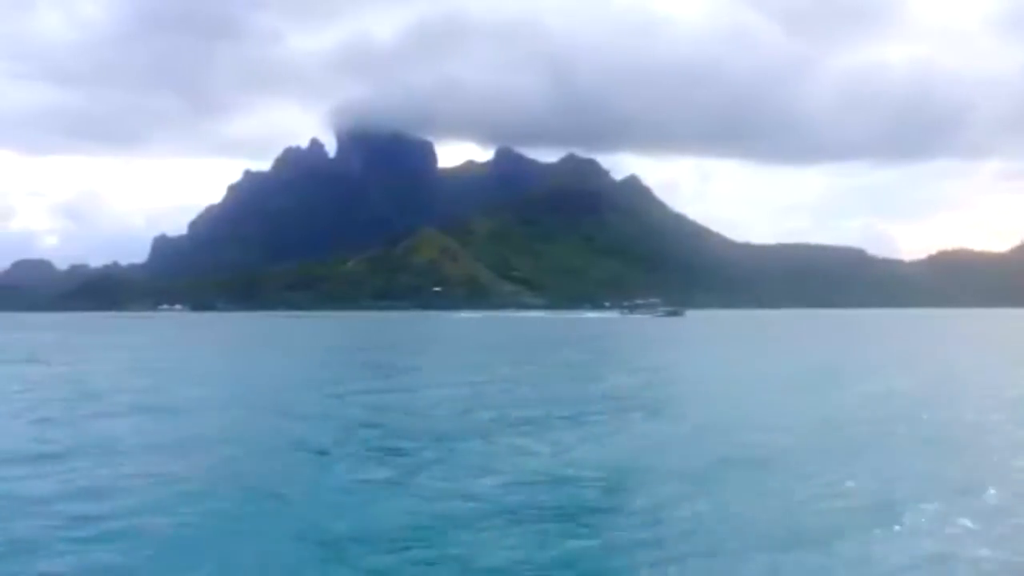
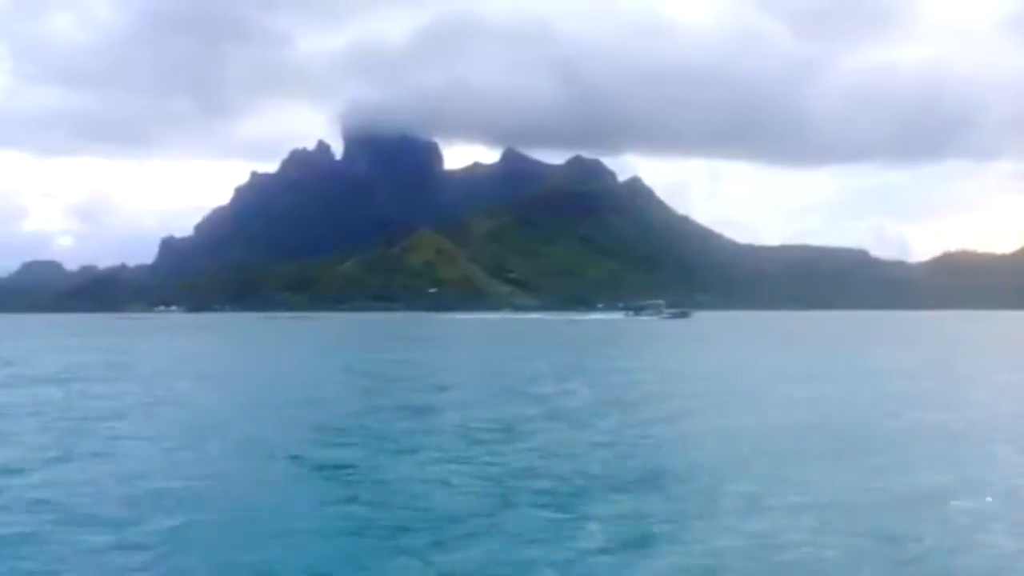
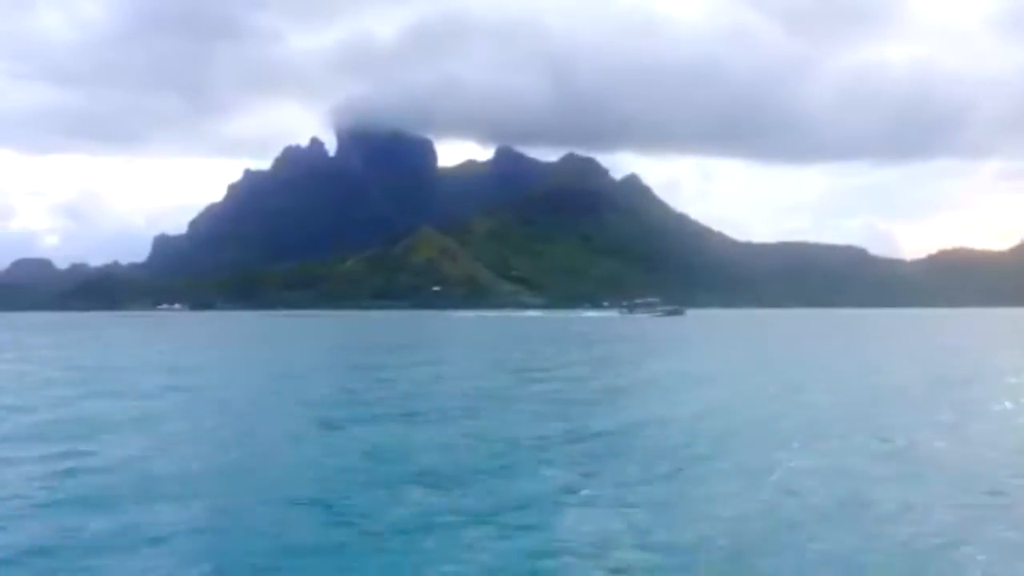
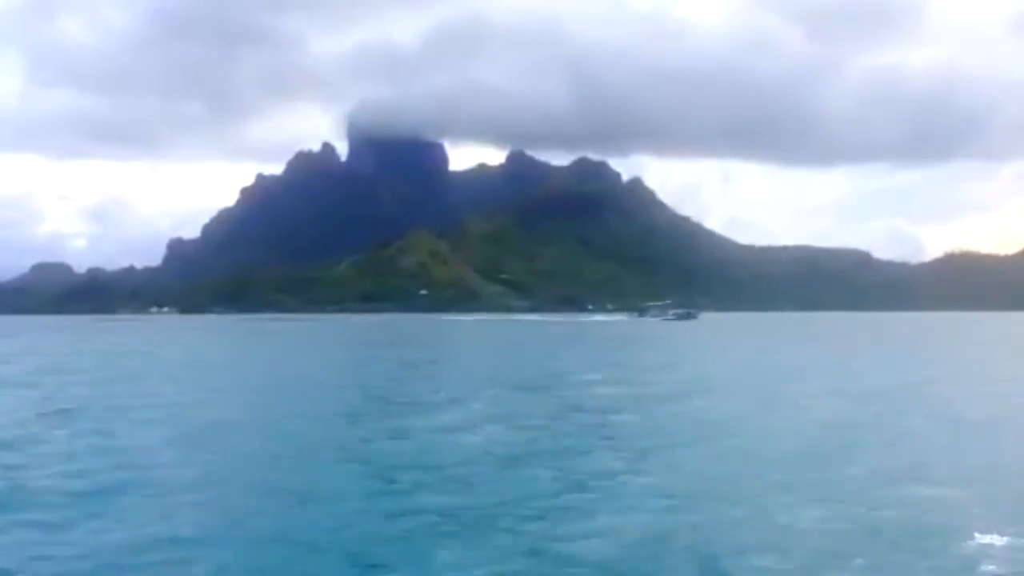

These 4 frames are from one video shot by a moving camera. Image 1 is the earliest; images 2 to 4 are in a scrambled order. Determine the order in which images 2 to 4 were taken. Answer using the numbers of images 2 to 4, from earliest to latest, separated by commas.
3, 2, 4
